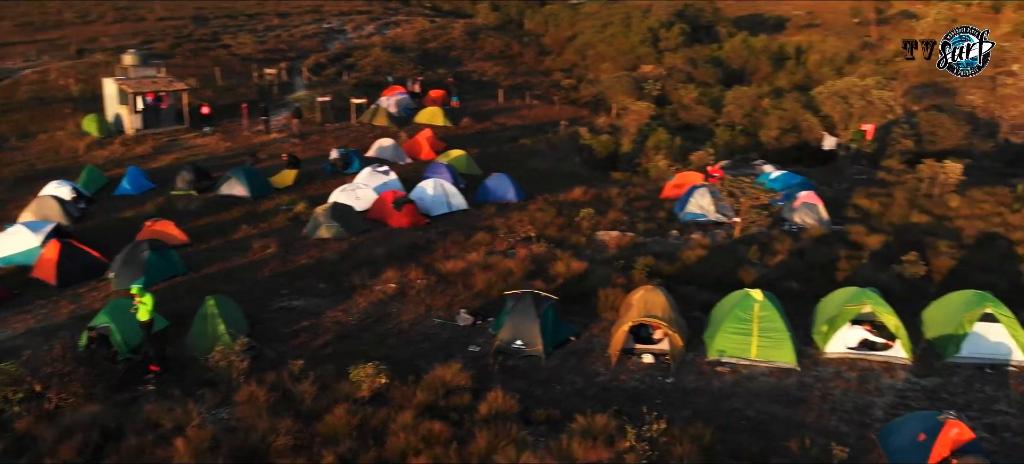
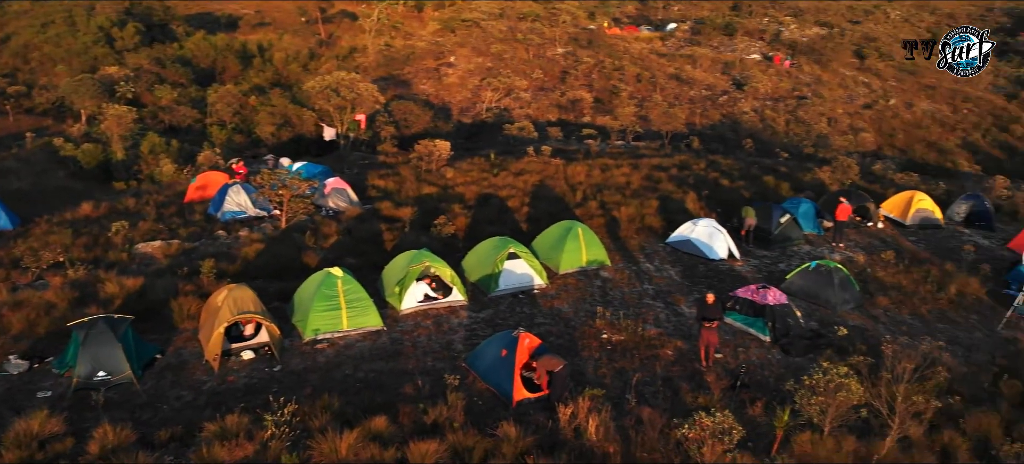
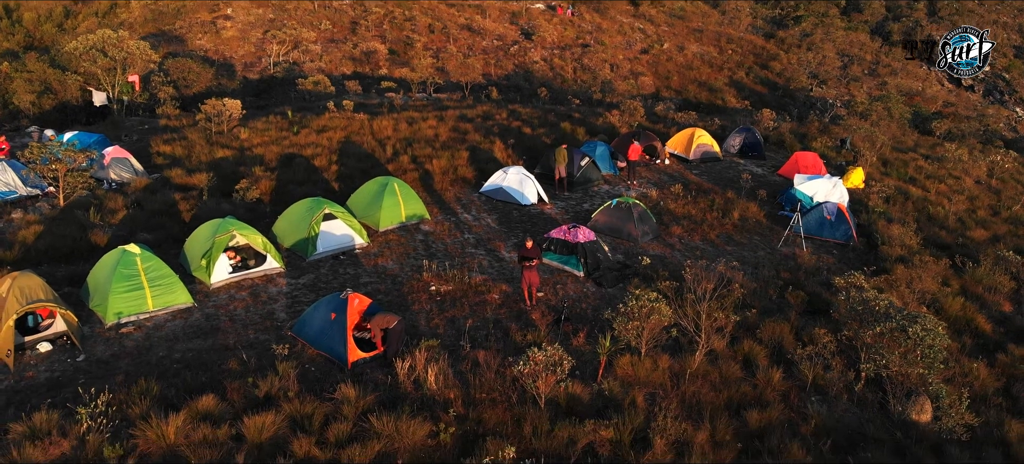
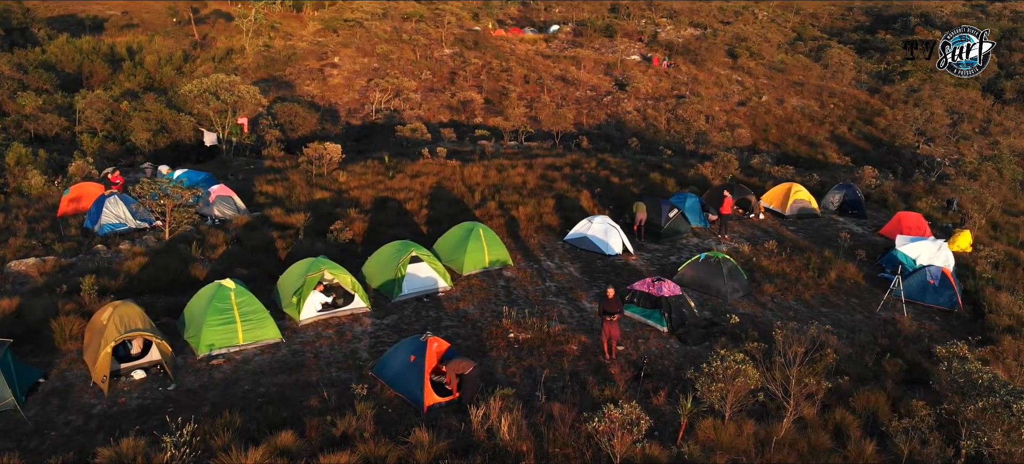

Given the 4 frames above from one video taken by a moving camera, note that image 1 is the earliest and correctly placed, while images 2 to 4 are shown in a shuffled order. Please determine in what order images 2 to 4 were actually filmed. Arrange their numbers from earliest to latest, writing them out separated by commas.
2, 4, 3
